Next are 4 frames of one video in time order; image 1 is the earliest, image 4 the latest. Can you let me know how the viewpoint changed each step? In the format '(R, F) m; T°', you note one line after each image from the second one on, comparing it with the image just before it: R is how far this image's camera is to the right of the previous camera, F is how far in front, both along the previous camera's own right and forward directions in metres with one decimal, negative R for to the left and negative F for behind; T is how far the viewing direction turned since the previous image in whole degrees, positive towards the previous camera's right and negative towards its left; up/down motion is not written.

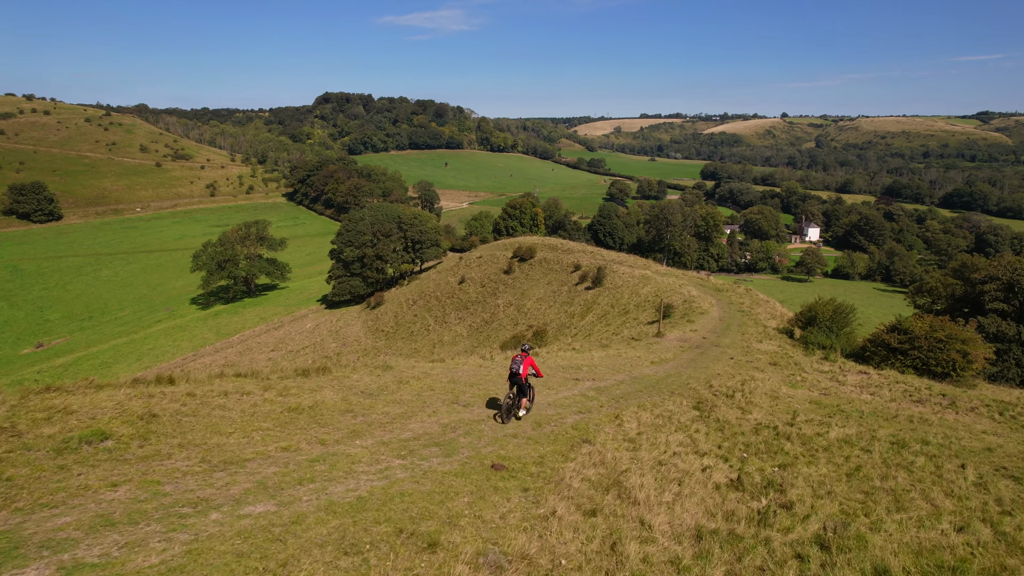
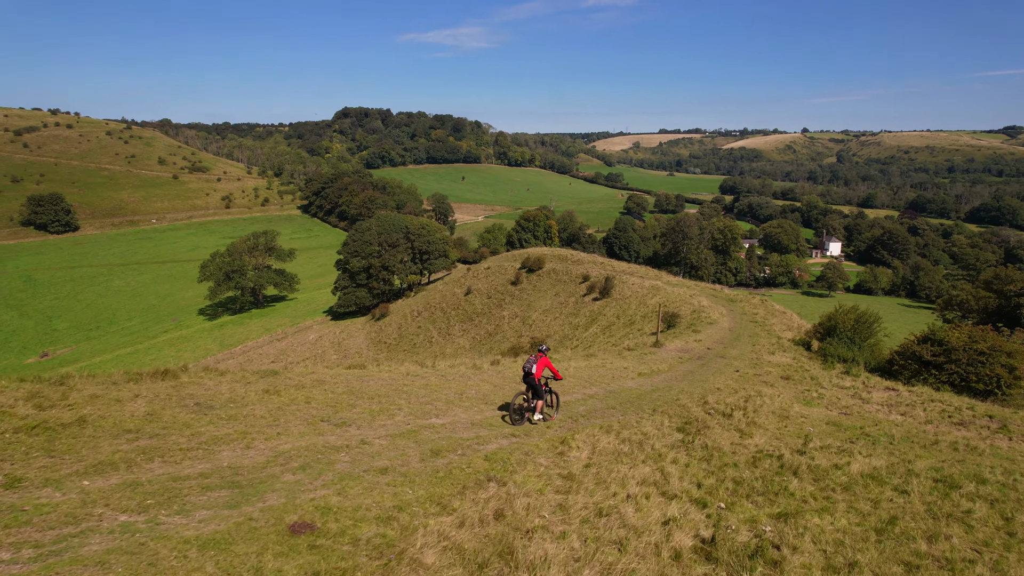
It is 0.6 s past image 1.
(+1.2, +1.6) m; -2°
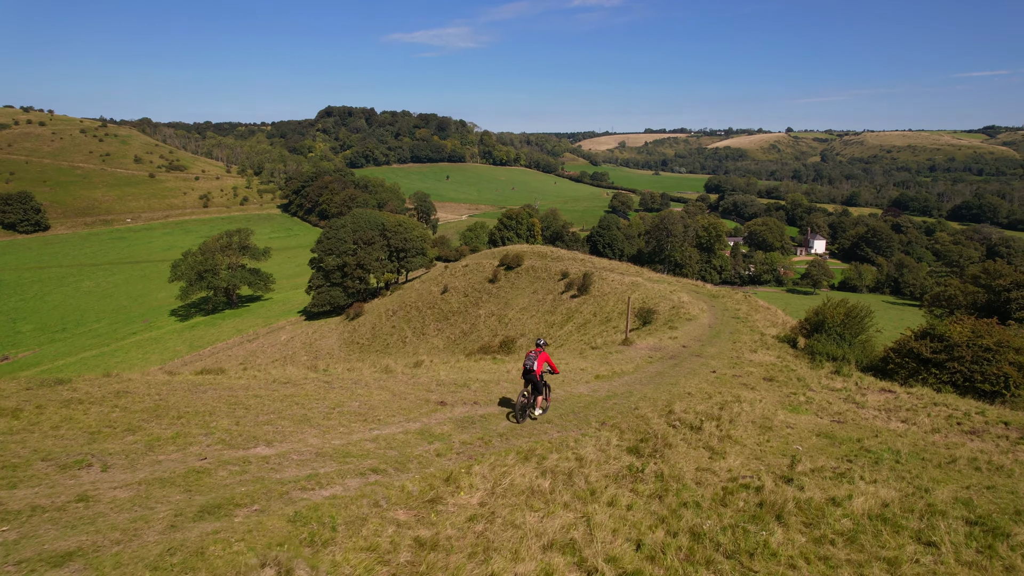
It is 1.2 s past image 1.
(+1.0, +1.5) m; +1°
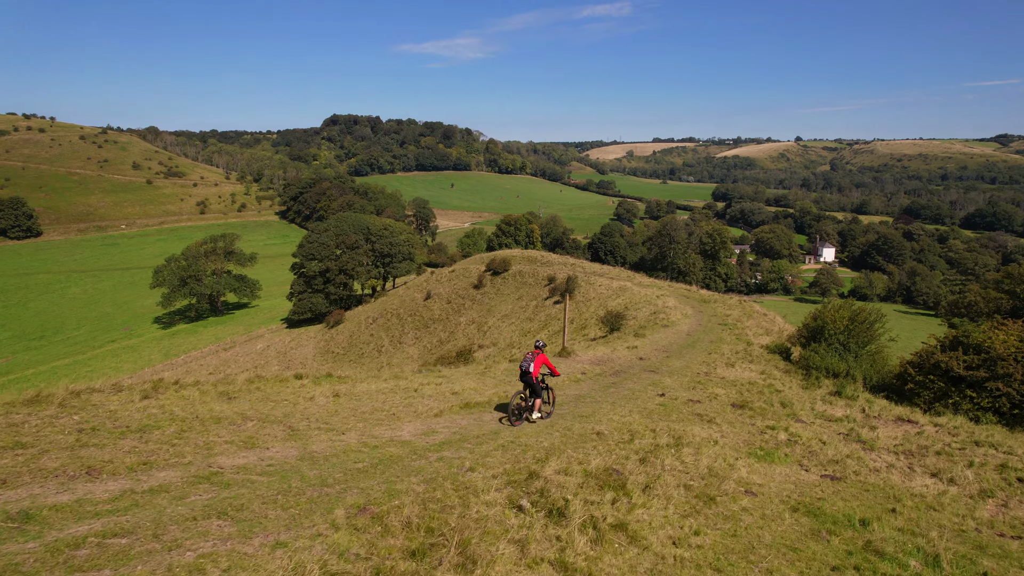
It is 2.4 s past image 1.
(+2.2, +2.7) m; -1°
